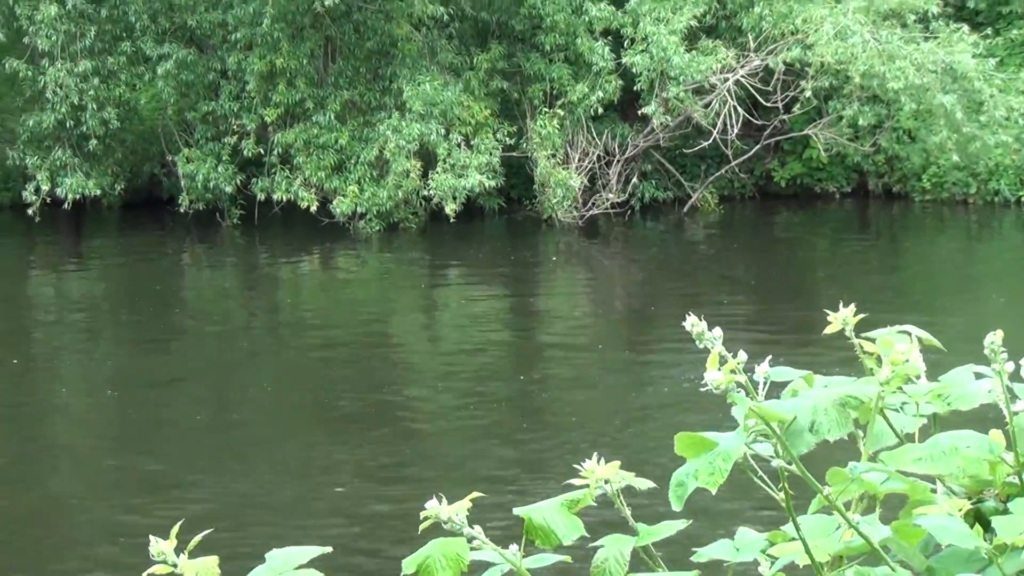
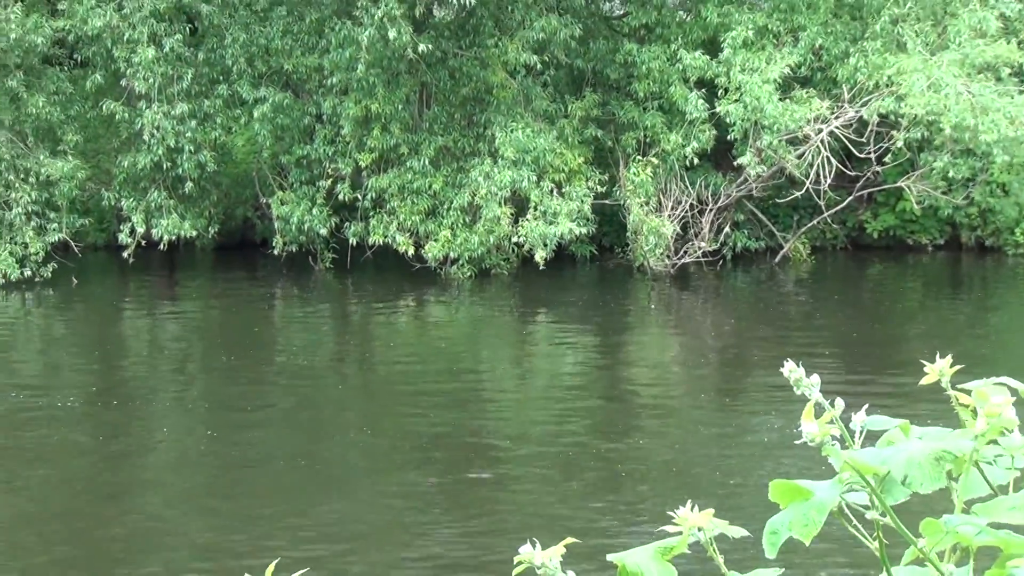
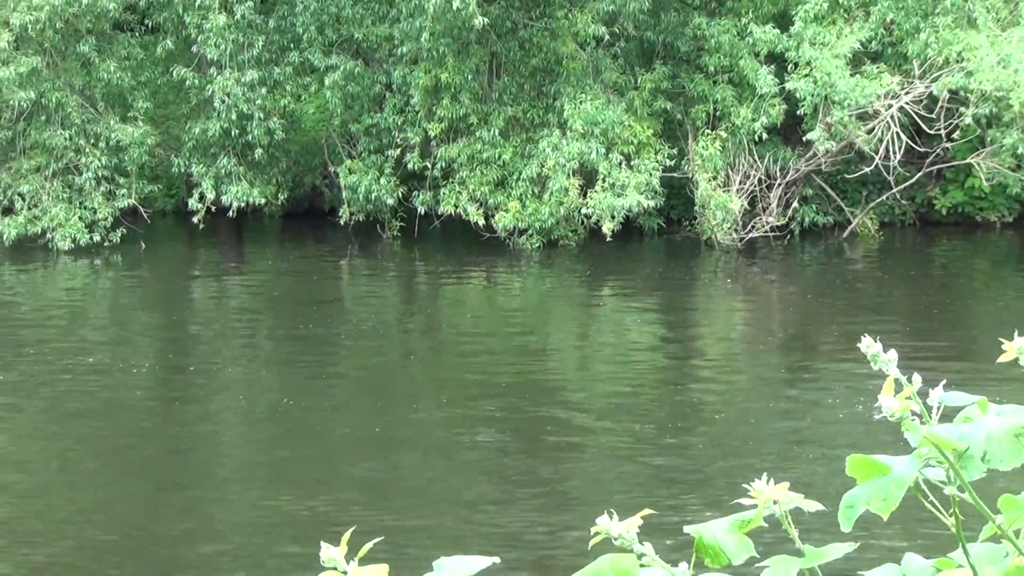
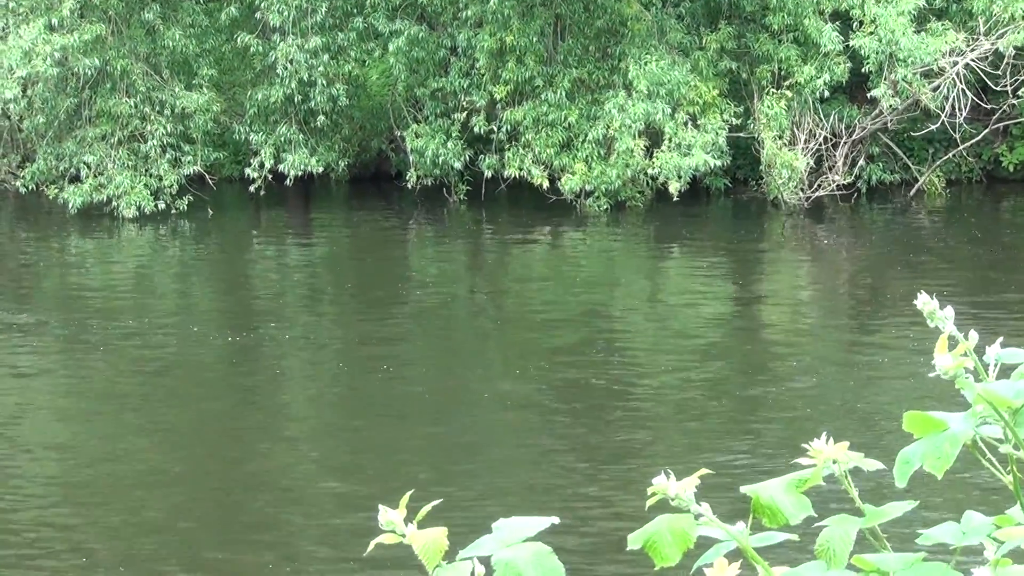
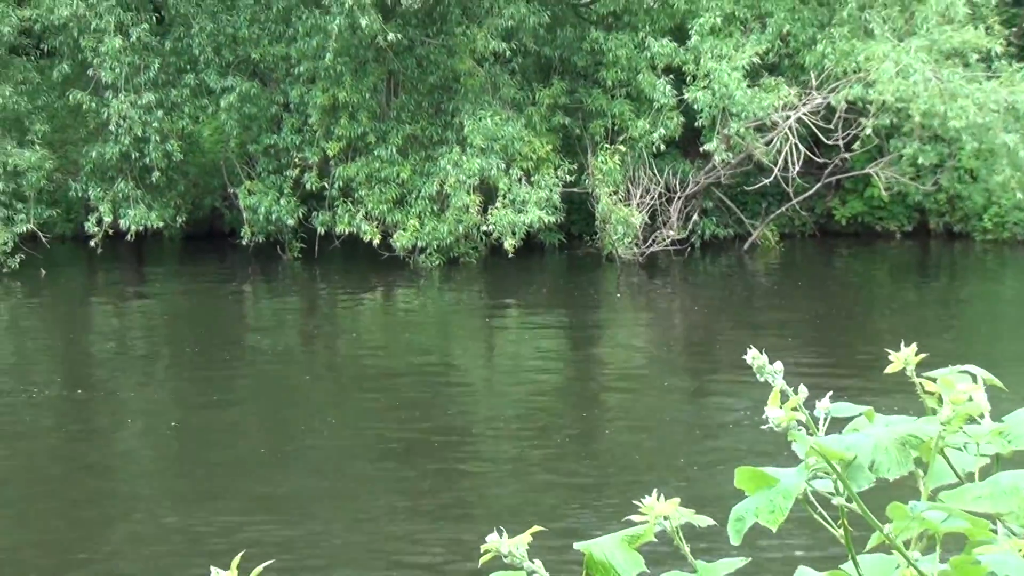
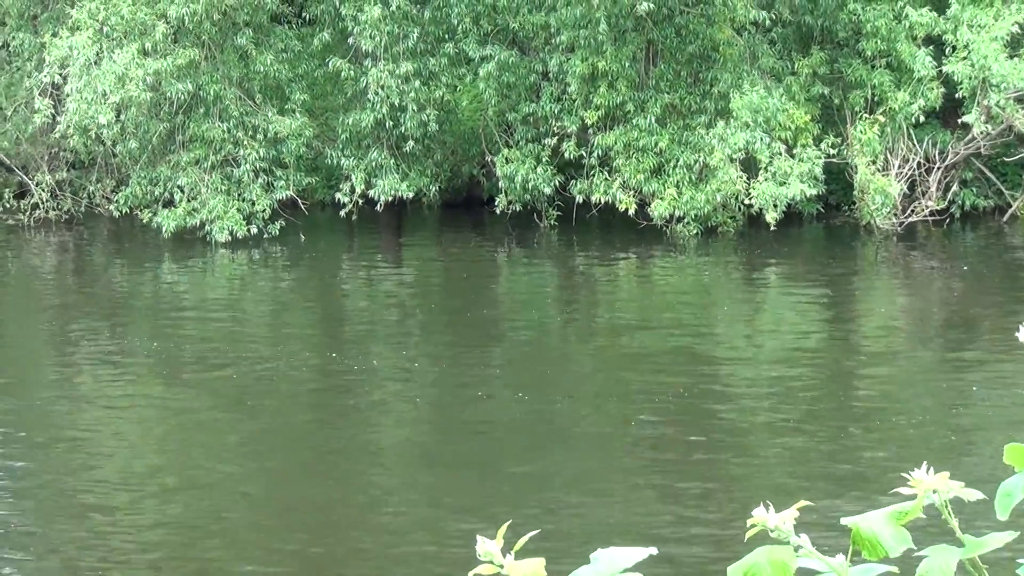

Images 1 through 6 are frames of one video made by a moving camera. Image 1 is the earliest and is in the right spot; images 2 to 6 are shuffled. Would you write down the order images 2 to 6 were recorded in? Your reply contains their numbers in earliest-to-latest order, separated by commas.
5, 2, 3, 4, 6
